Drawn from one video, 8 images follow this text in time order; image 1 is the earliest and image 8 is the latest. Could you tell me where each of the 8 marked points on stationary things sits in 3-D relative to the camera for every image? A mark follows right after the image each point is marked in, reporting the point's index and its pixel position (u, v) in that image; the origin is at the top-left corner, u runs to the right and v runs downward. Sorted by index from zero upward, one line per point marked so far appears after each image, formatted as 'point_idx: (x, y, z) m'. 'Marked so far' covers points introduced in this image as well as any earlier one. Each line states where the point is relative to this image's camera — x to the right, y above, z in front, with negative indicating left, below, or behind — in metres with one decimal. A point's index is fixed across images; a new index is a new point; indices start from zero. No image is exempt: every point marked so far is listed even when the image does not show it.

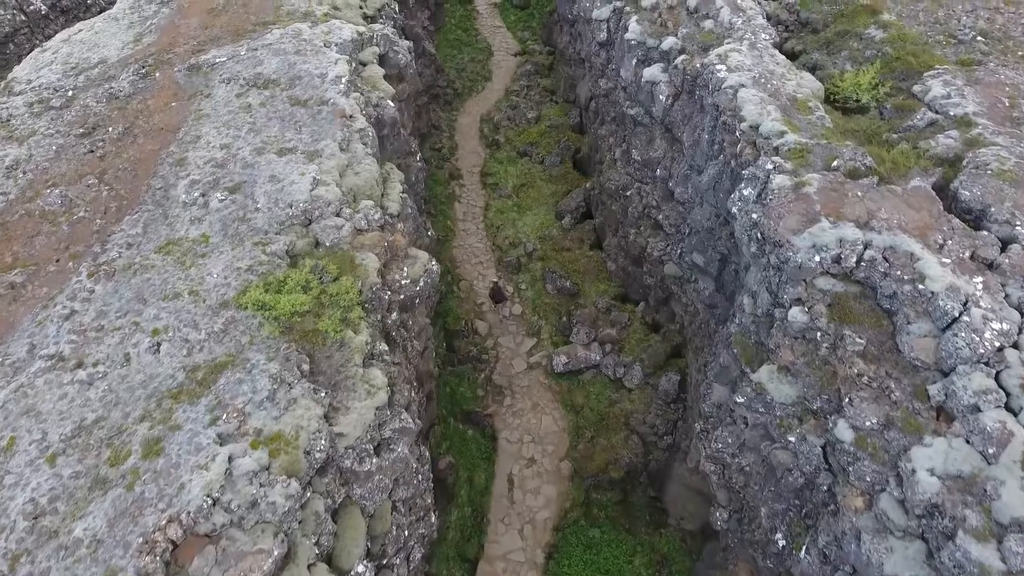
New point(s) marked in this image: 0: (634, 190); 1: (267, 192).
0: (+3.6, +2.9, +19.0) m
1: (-5.1, +2.0, +13.4) m
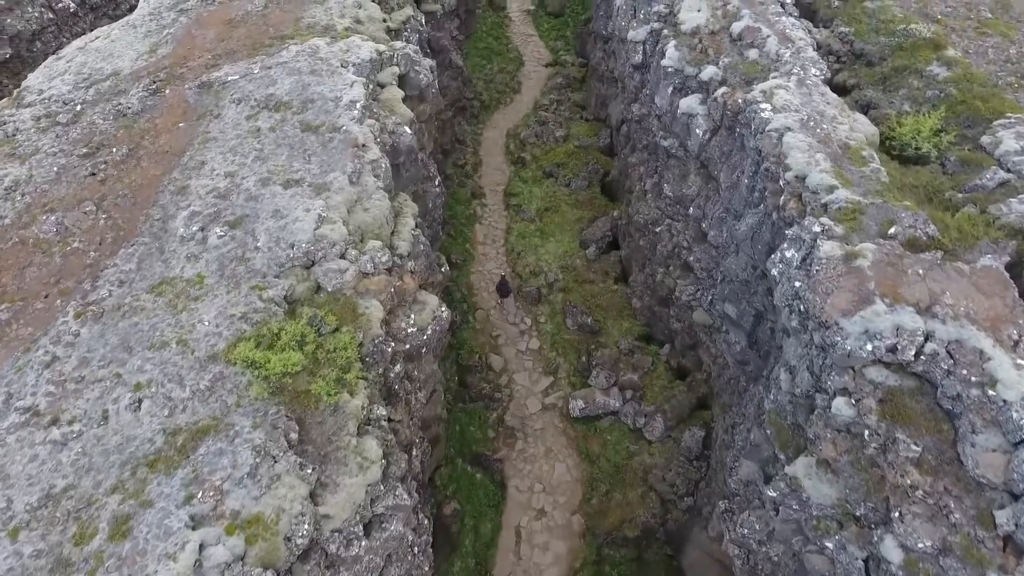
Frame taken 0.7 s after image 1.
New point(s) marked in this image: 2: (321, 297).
0: (+4.2, +1.7, +17.8) m
1: (-4.8, +1.2, +12.5) m
2: (-3.6, -0.2, +11.9) m
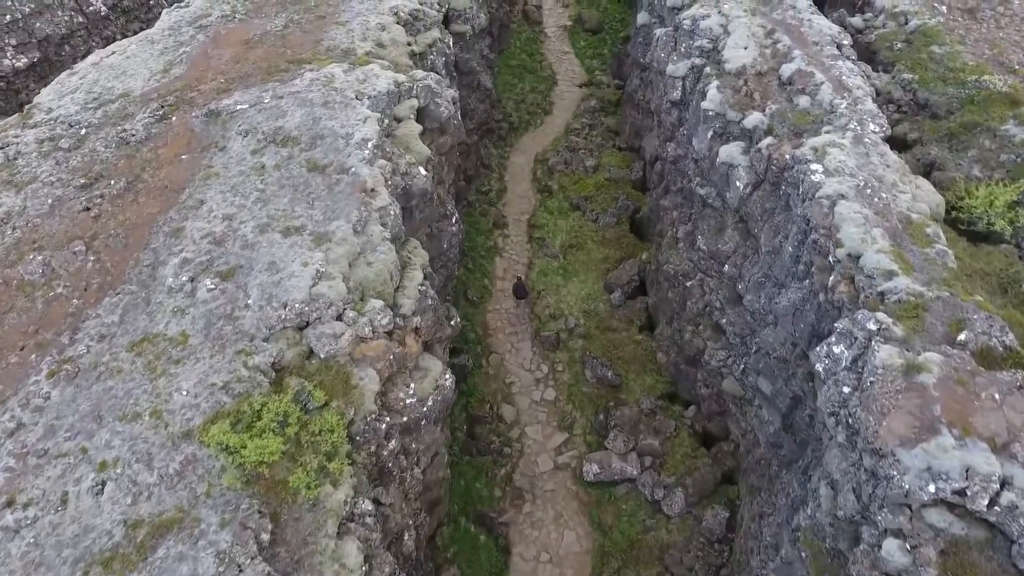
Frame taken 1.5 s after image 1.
0: (+4.7, +0.2, +16.5) m
1: (-4.5, +0.1, +11.6) m
2: (-3.4, -1.3, +10.9) m
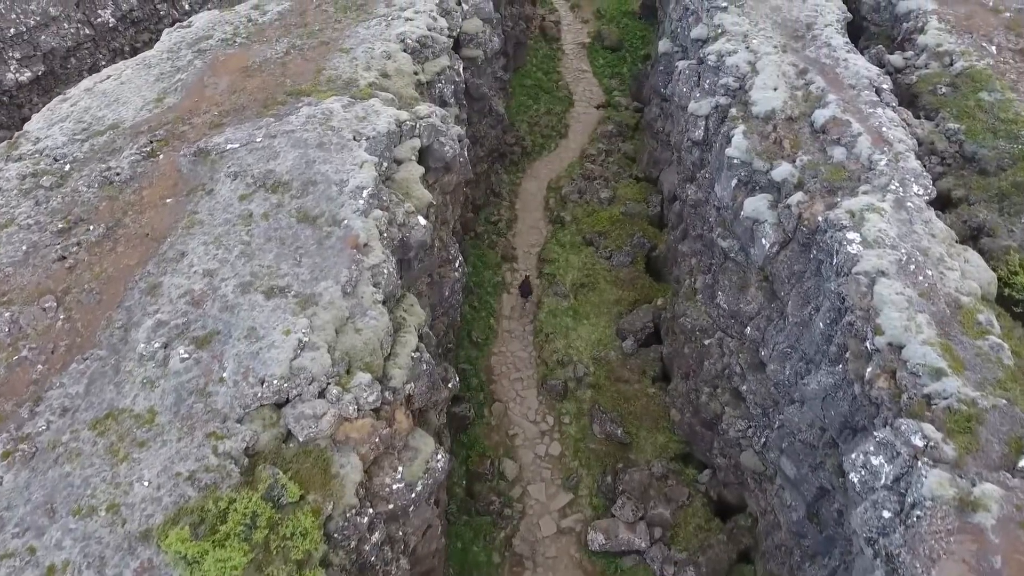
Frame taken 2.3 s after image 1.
0: (+4.8, -1.2, +15.3) m
1: (-4.5, -1.1, +10.6) m
2: (-3.5, -2.5, +9.9) m
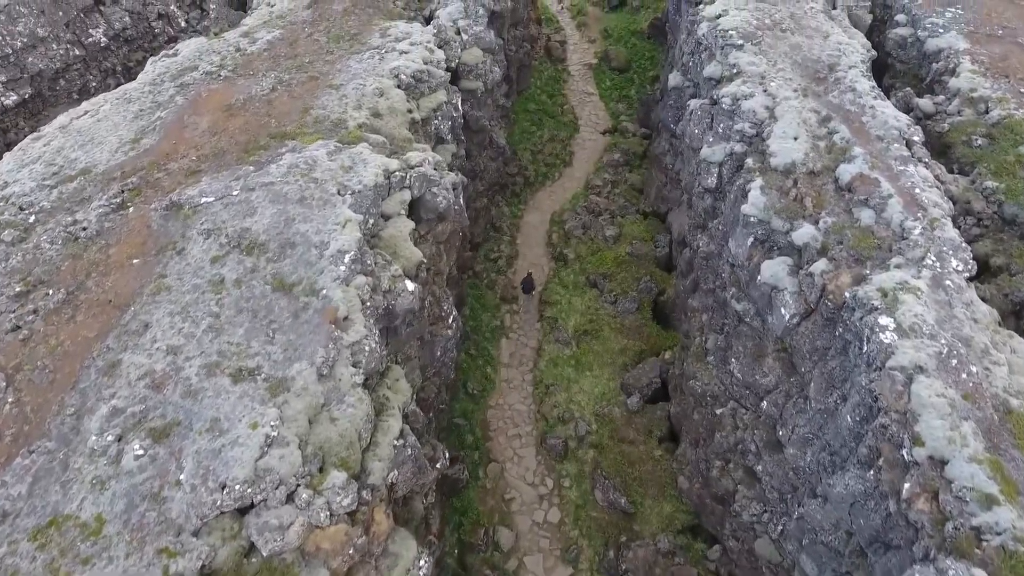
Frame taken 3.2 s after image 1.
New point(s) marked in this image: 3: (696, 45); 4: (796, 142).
0: (+4.7, -2.6, +14.1) m
1: (-4.7, -2.4, +9.5) m
2: (-3.6, -3.9, +8.9) m
3: (+5.1, +6.8, +17.9) m
4: (+6.1, +3.1, +13.8) m
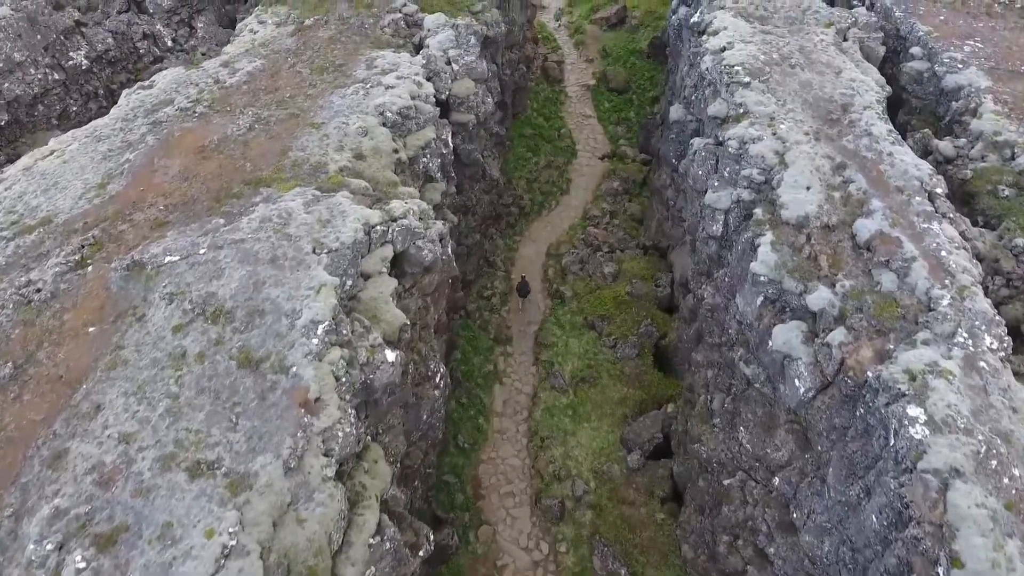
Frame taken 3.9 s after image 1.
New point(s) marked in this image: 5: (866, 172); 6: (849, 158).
0: (+4.5, -3.9, +13.1) m
1: (-4.9, -3.7, +8.5) m
2: (-3.8, -5.1, +7.8) m
3: (+4.9, +5.5, +16.9) m
4: (+5.9, +1.9, +12.8) m
5: (+7.1, +2.3, +12.9) m
6: (+6.9, +2.7, +13.2) m
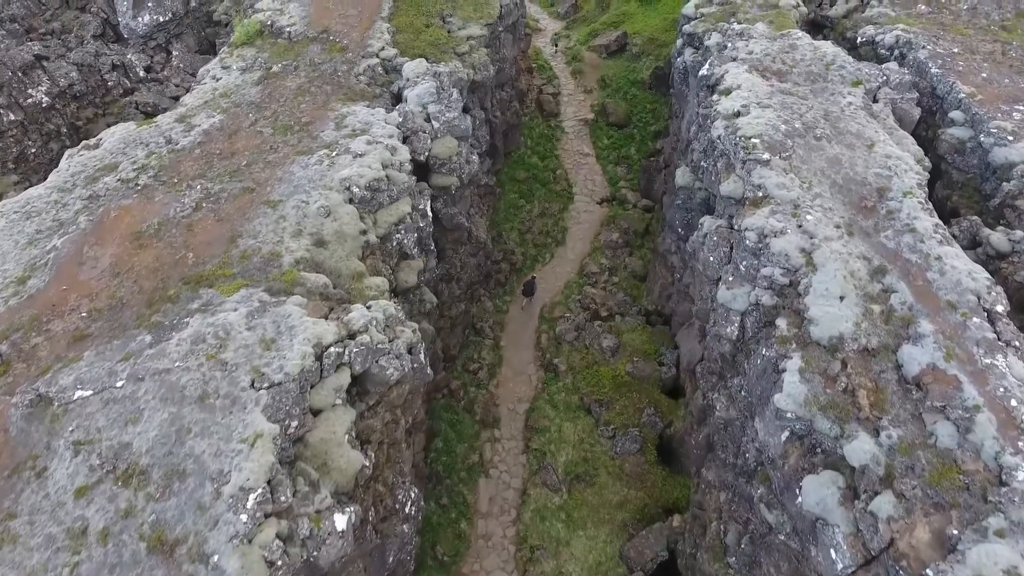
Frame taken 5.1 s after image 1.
0: (+4.2, -6.1, +11.1) m
1: (-5.2, -5.9, +6.5) m
2: (-4.1, -7.3, +5.8) m
3: (+4.6, +3.3, +14.9) m
4: (+5.6, -0.3, +10.8) m
5: (+6.8, +0.1, +10.9) m
6: (+6.6, +0.4, +11.2) m
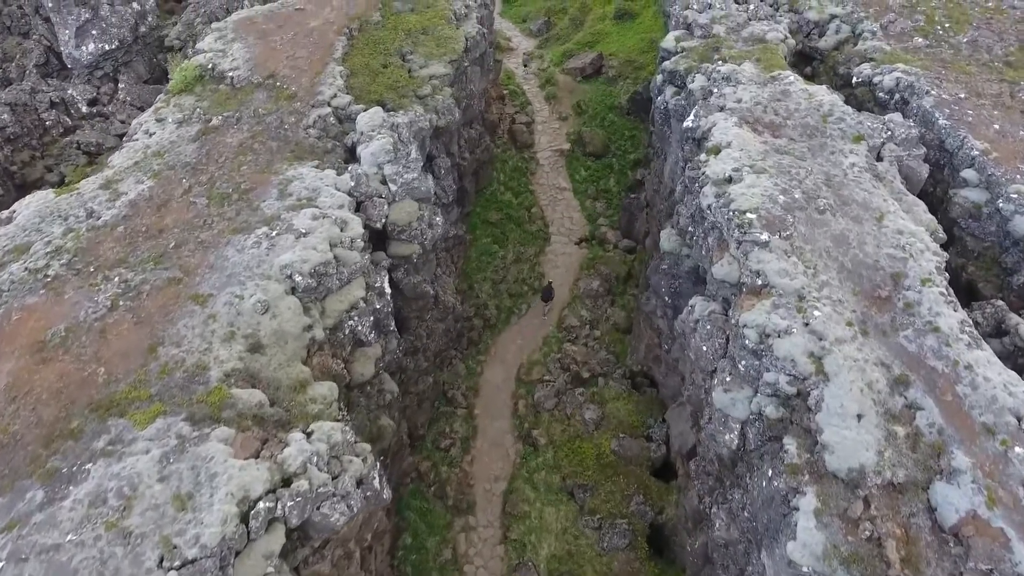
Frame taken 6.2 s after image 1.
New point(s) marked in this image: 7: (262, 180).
0: (+3.8, -7.8, +9.5) m
1: (-5.5, -8.0, +4.7) m
2: (-4.3, -9.3, +4.1) m
3: (+3.9, +1.6, +13.3) m
4: (+5.1, -2.0, +9.3) m
5: (+6.2, -1.6, +9.4) m
6: (+6.0, -1.3, +9.7) m
7: (-5.9, +2.6, +15.2) m
